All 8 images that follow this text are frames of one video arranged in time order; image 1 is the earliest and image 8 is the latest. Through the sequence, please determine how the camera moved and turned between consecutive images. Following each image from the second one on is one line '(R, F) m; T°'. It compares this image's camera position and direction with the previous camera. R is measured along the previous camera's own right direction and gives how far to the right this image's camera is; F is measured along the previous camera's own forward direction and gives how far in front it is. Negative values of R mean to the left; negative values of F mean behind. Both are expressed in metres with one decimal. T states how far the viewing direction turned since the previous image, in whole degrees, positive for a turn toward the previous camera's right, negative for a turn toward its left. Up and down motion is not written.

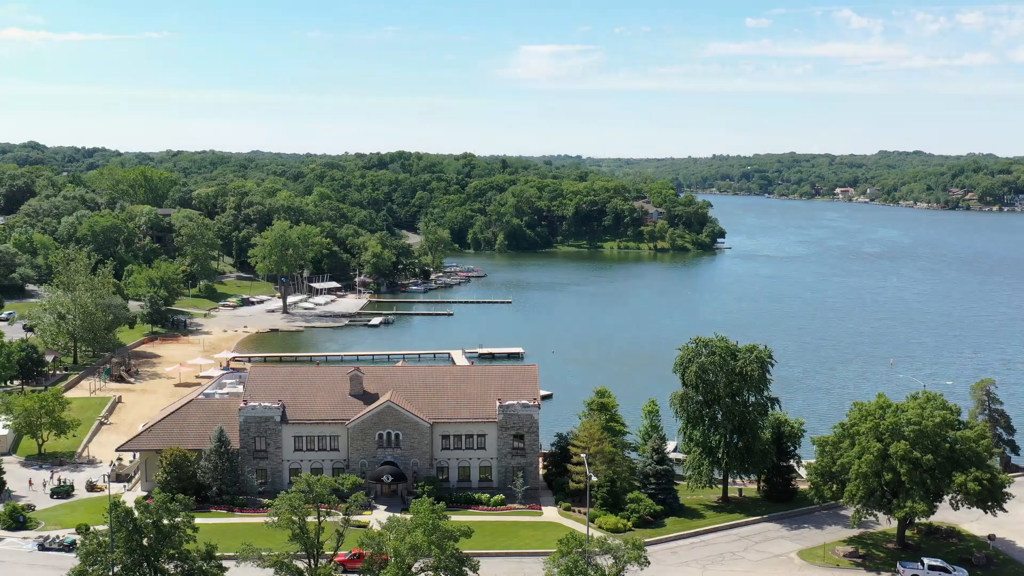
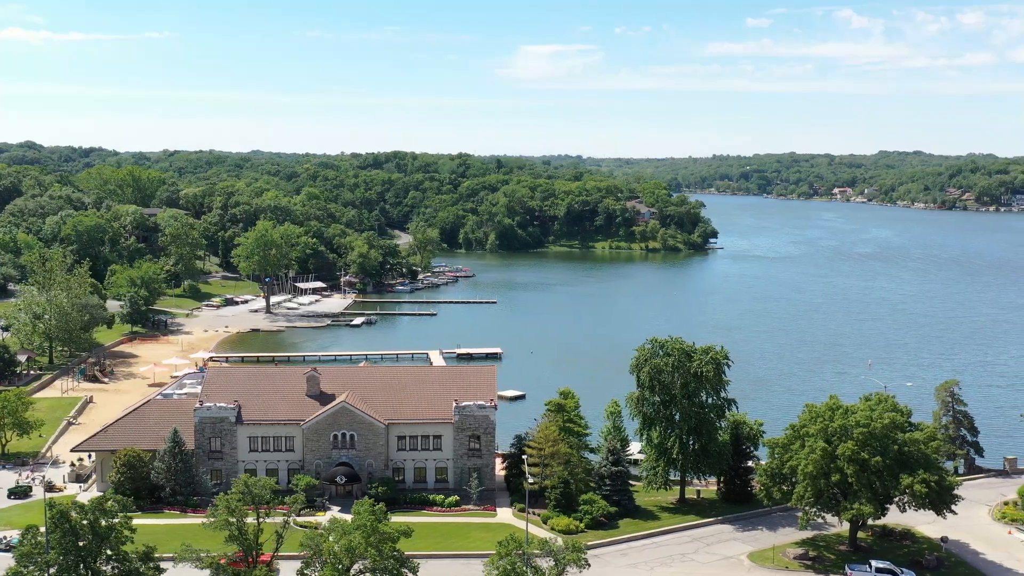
(+1.8, +0.1) m; 0°
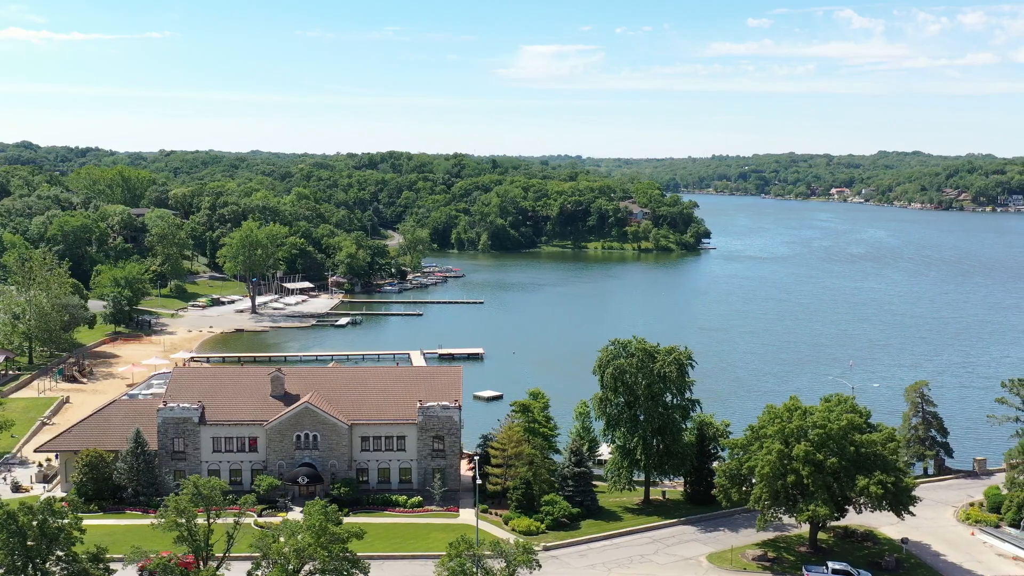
(+1.5, 0.0) m; 0°
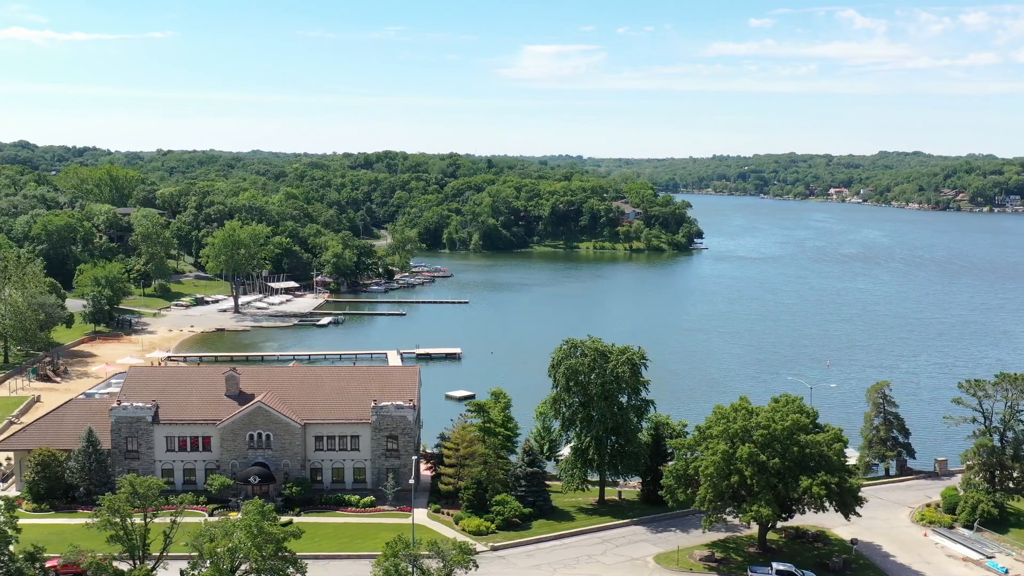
(+1.9, +0.1) m; 0°
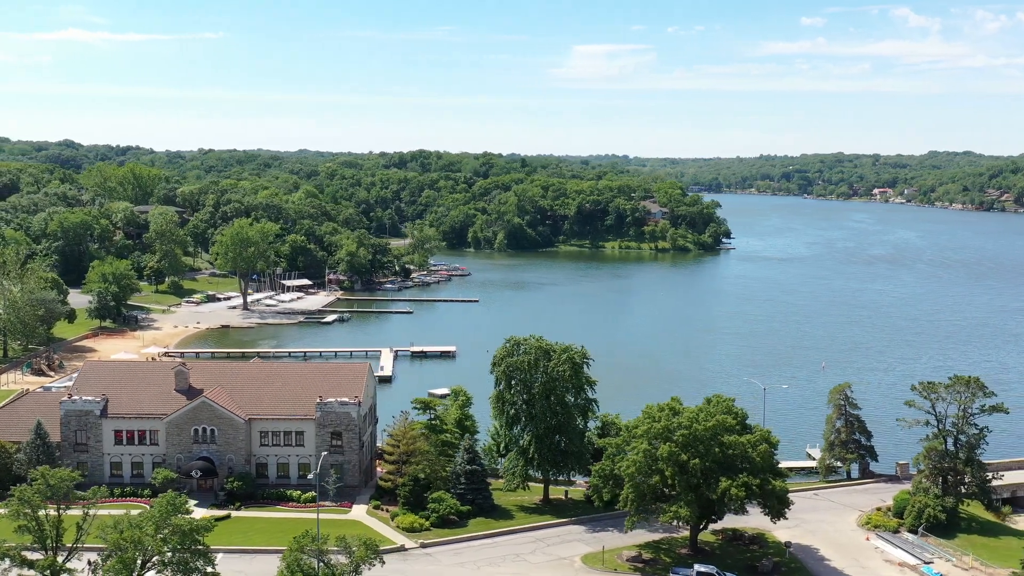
(+4.2, +0.2) m; -2°
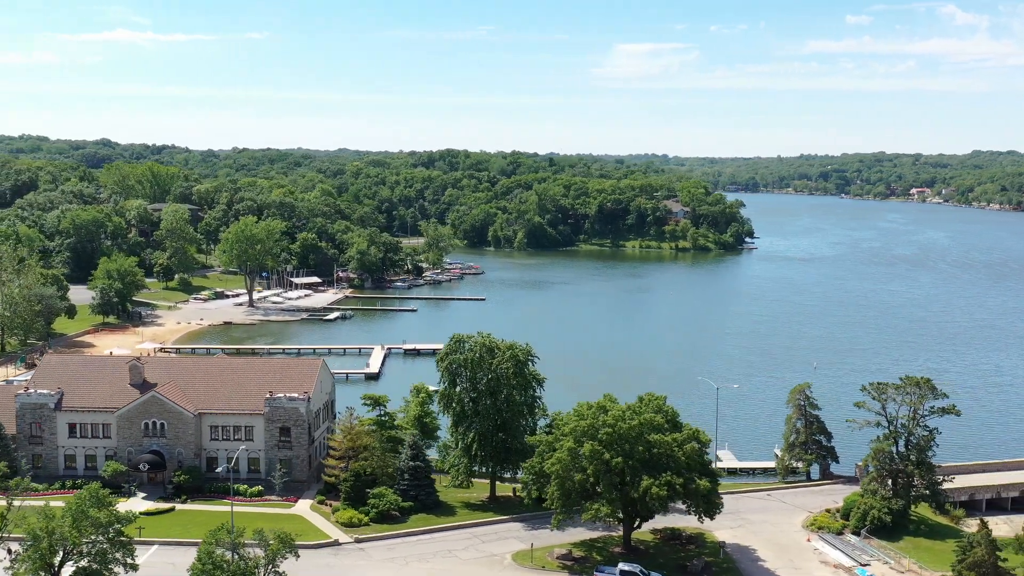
(+3.8, 0.0) m; -2°
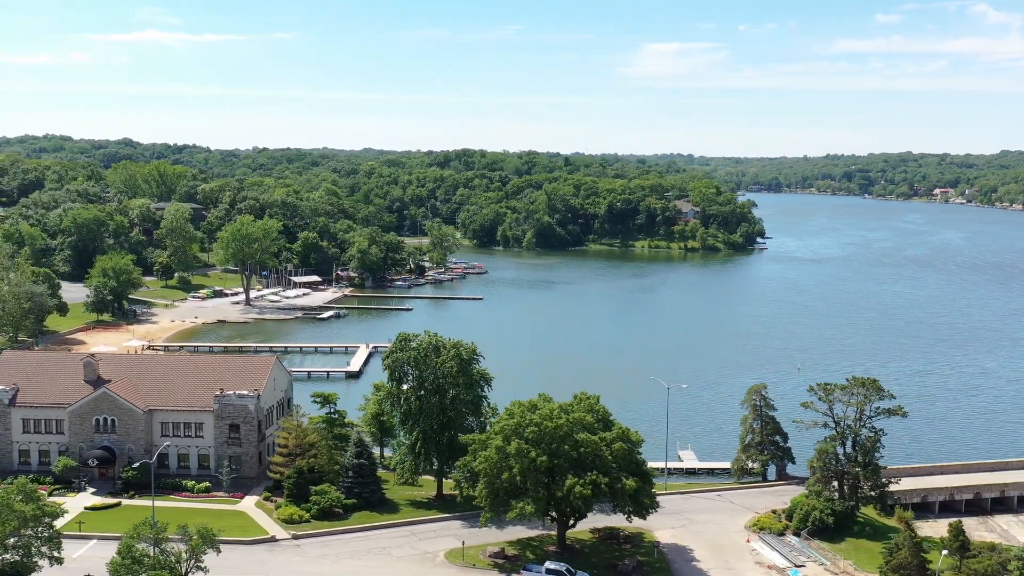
(+3.2, 0.0) m; -1°
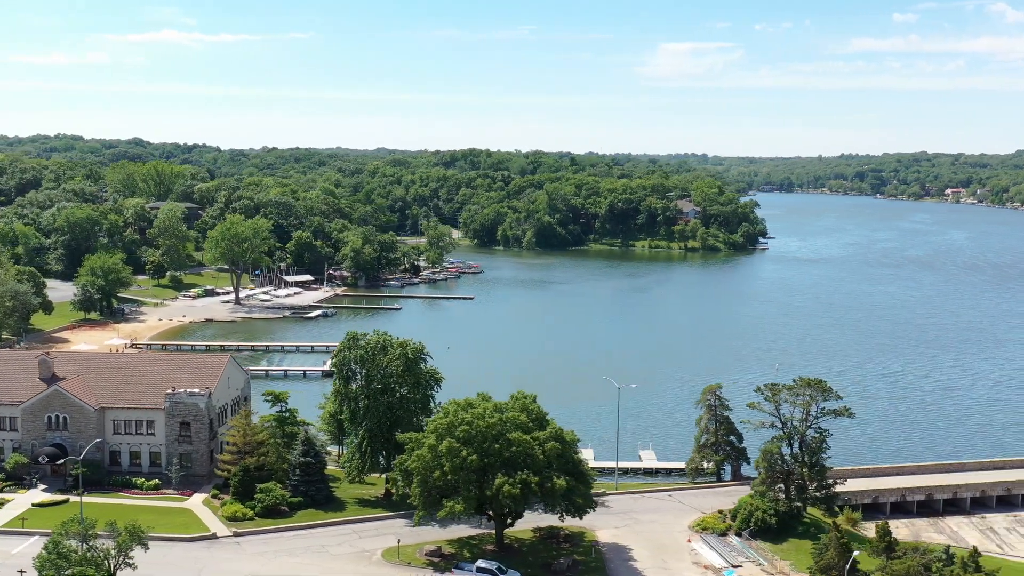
(+2.7, -0.1) m; -1°
